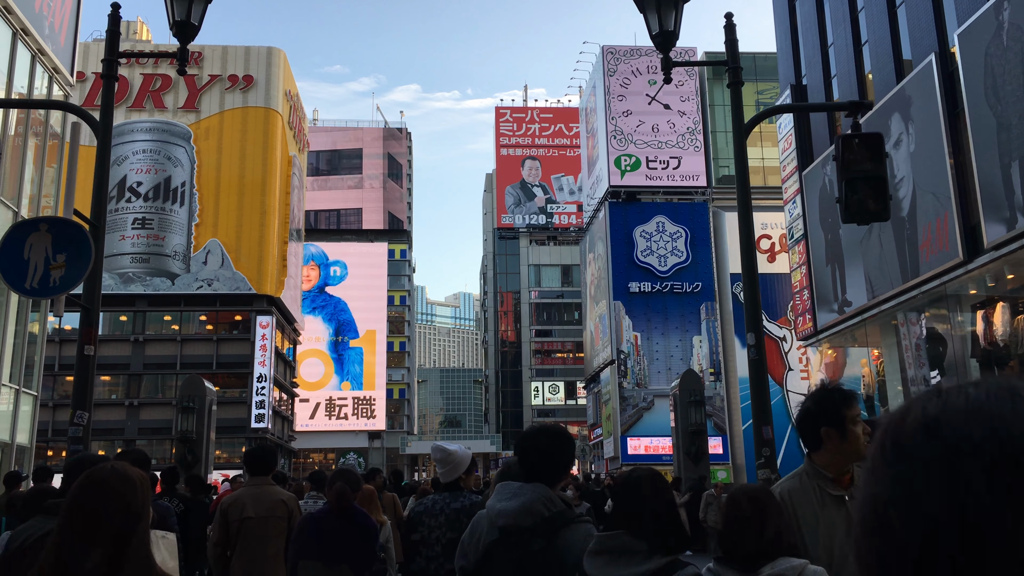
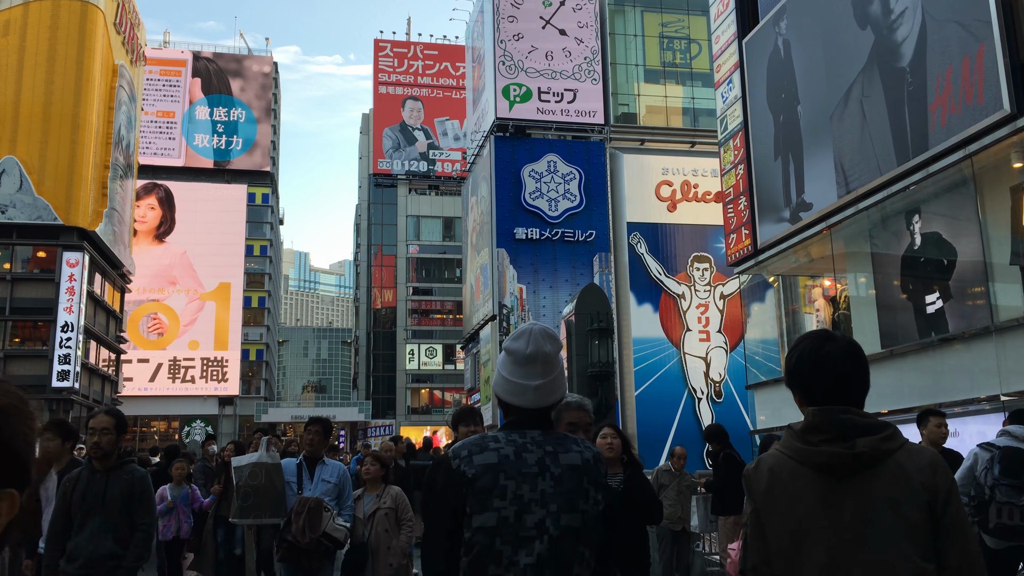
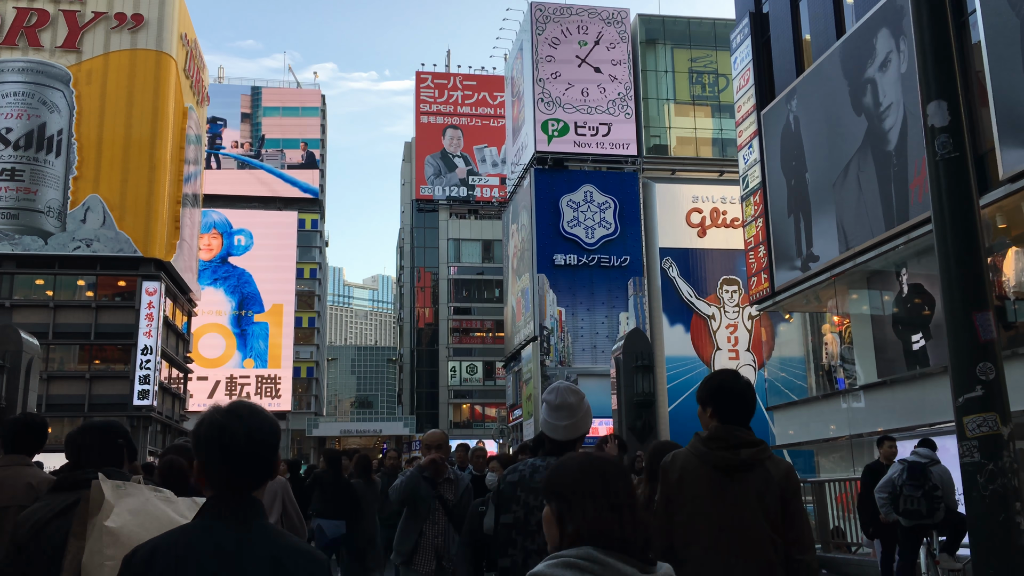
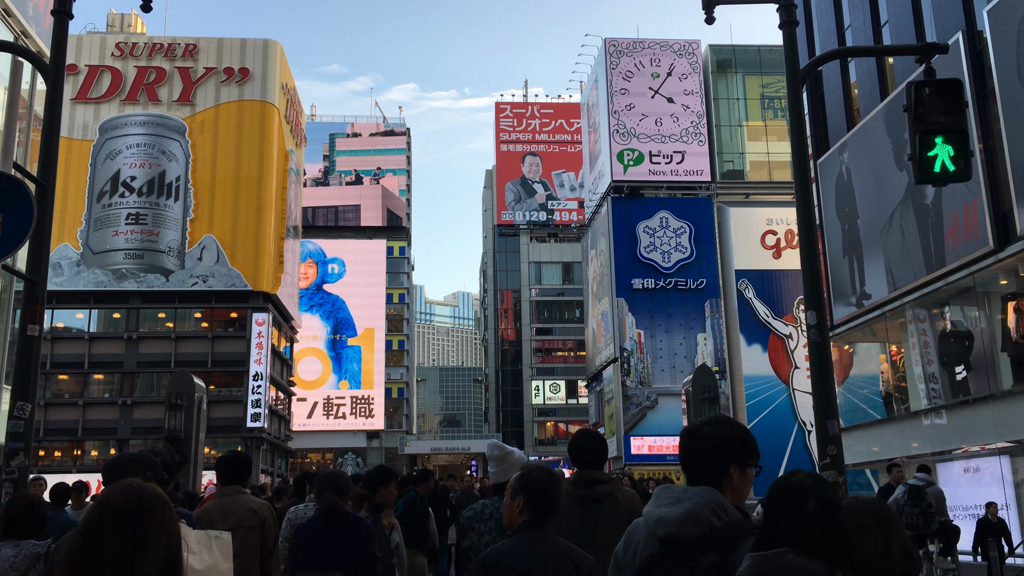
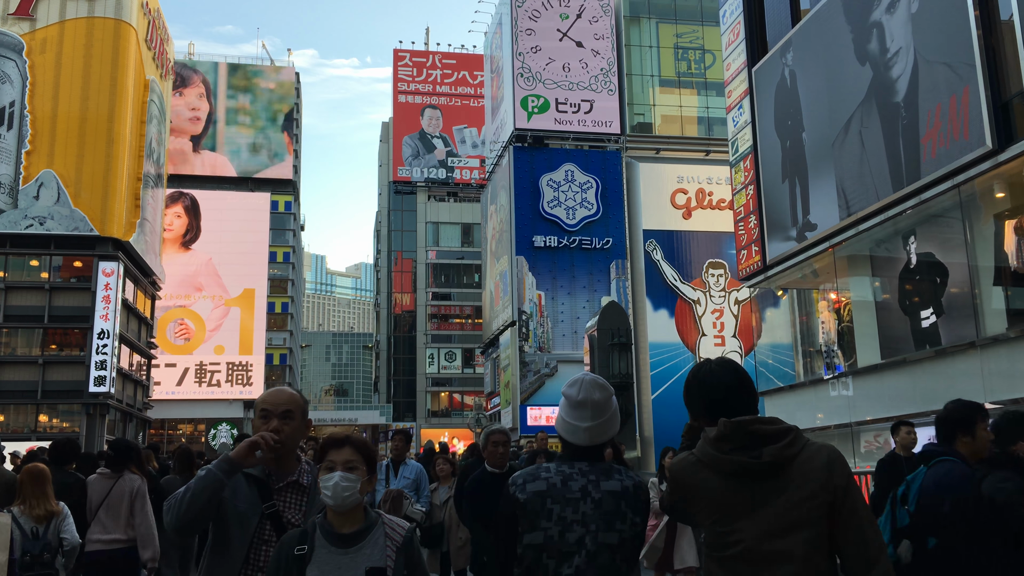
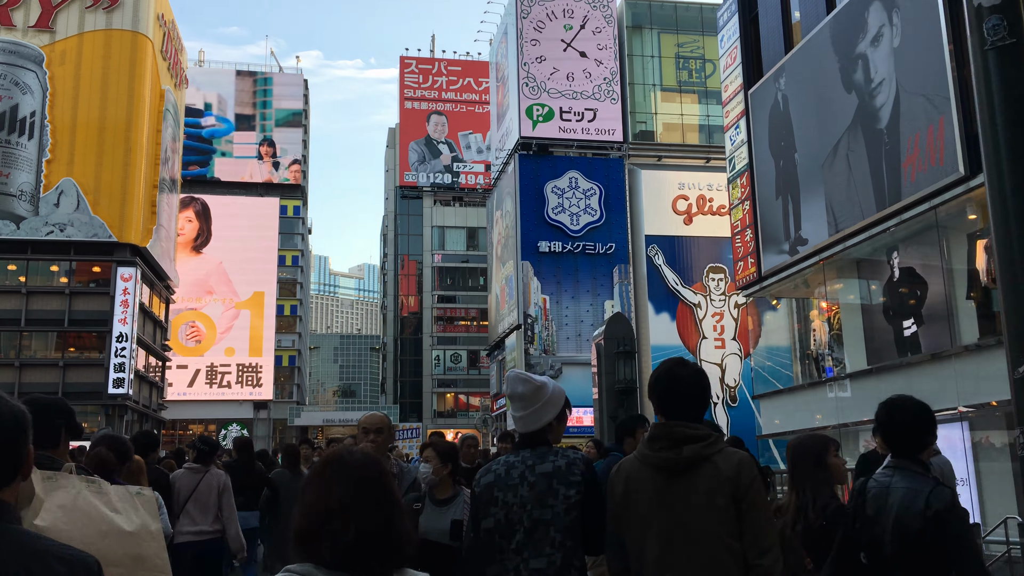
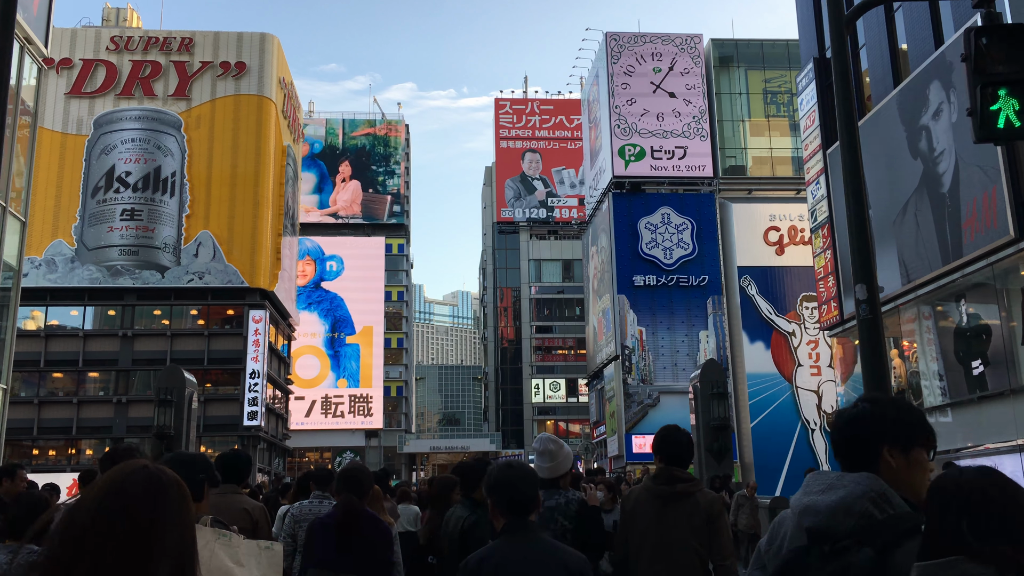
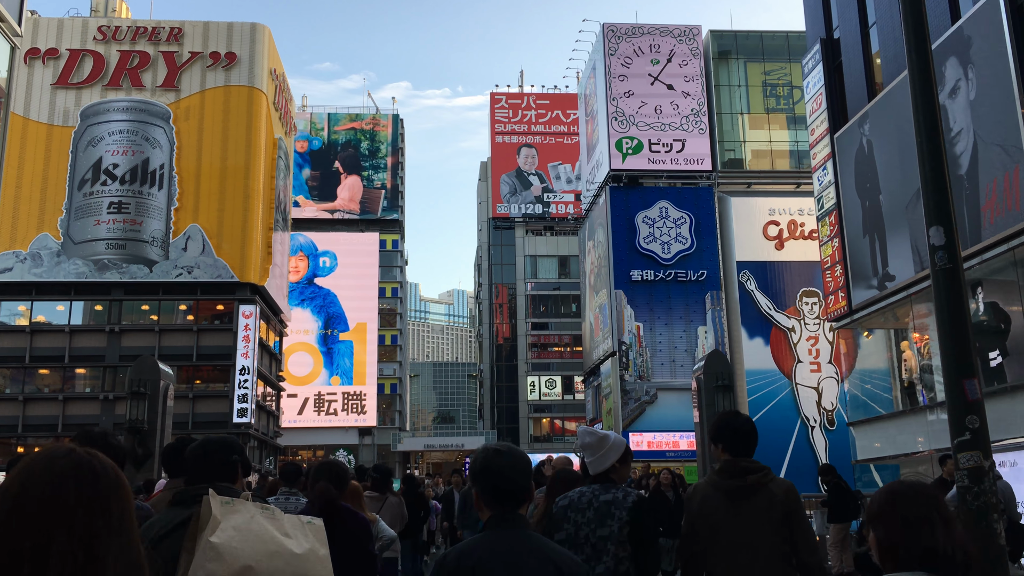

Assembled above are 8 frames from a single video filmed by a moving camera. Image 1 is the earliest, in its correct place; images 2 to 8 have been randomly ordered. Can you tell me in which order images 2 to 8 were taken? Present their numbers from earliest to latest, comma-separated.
4, 7, 8, 3, 6, 5, 2
